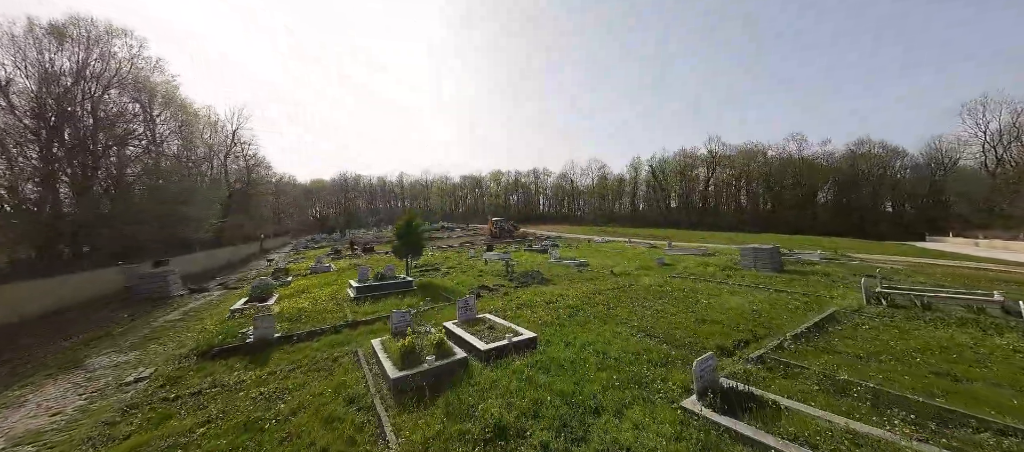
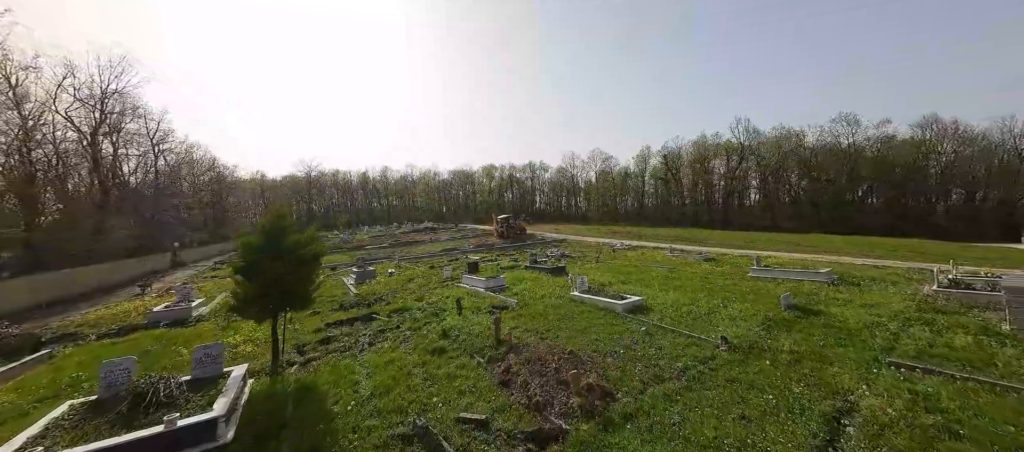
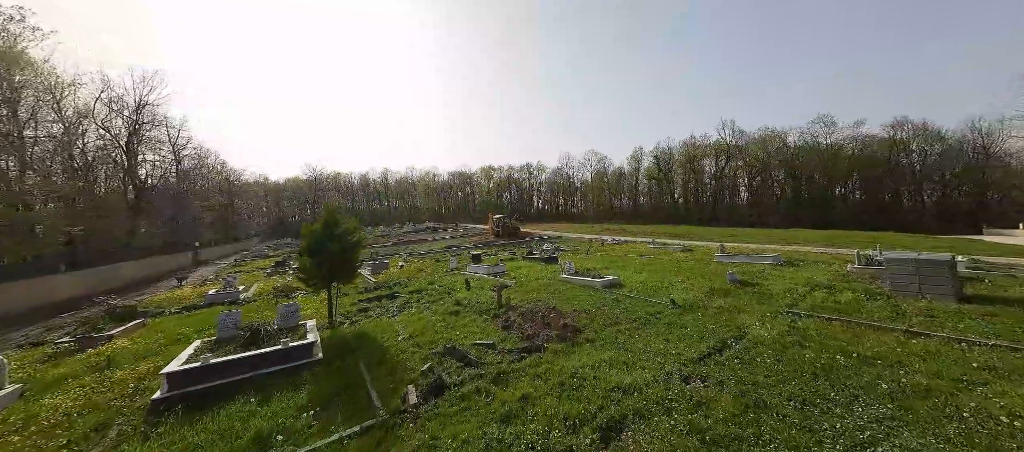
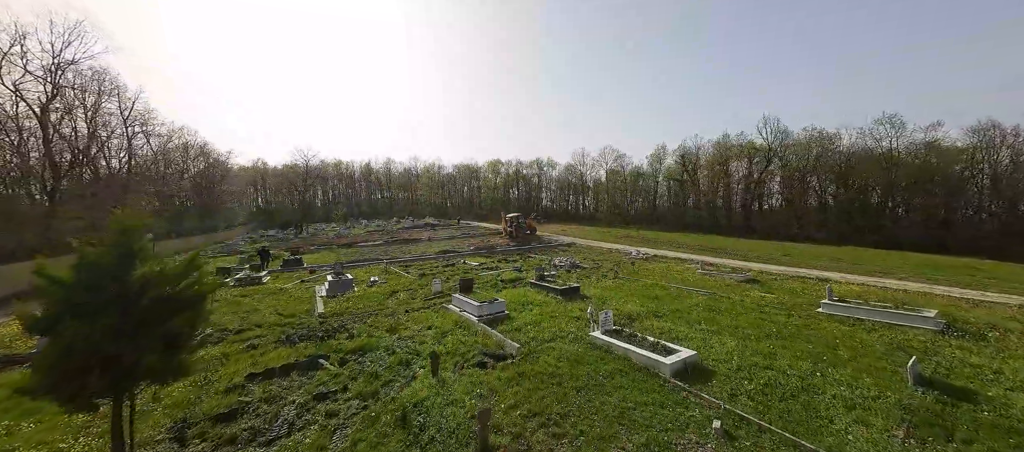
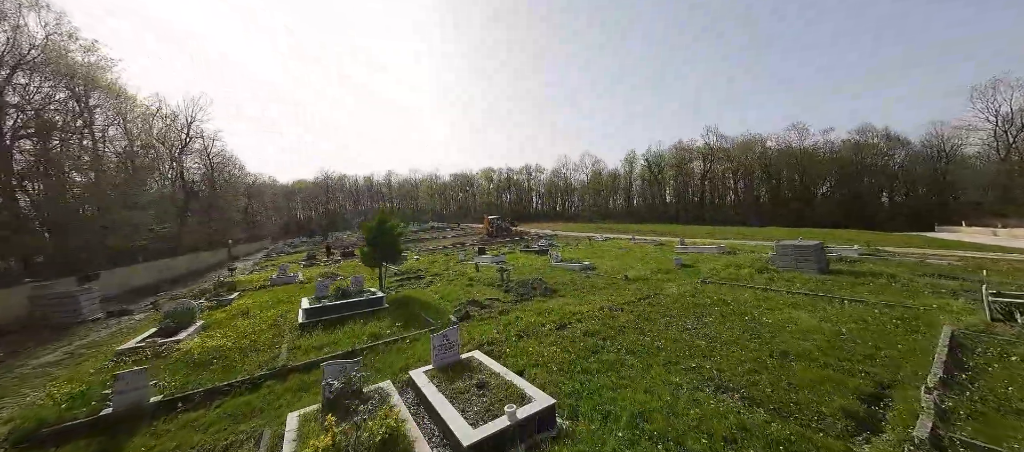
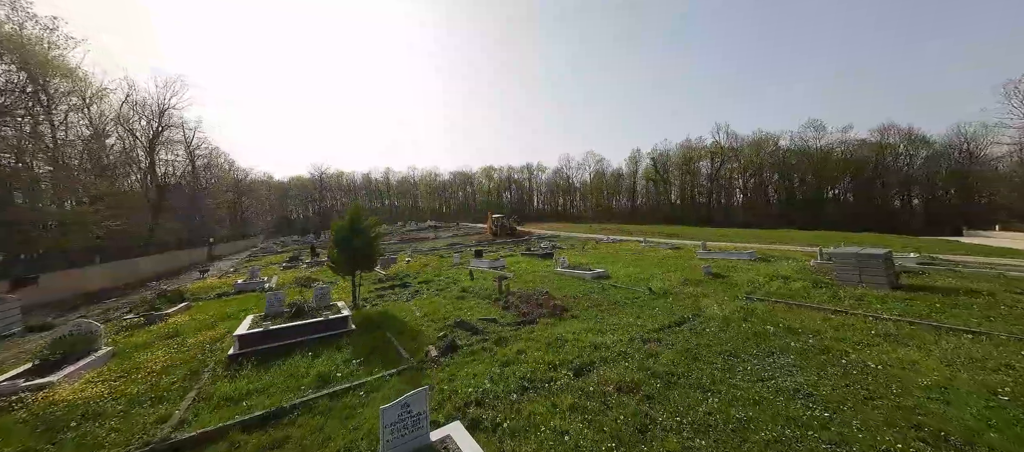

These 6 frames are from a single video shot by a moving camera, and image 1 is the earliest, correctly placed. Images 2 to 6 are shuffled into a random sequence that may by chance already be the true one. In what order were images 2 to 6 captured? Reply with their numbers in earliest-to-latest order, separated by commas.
5, 6, 3, 2, 4
